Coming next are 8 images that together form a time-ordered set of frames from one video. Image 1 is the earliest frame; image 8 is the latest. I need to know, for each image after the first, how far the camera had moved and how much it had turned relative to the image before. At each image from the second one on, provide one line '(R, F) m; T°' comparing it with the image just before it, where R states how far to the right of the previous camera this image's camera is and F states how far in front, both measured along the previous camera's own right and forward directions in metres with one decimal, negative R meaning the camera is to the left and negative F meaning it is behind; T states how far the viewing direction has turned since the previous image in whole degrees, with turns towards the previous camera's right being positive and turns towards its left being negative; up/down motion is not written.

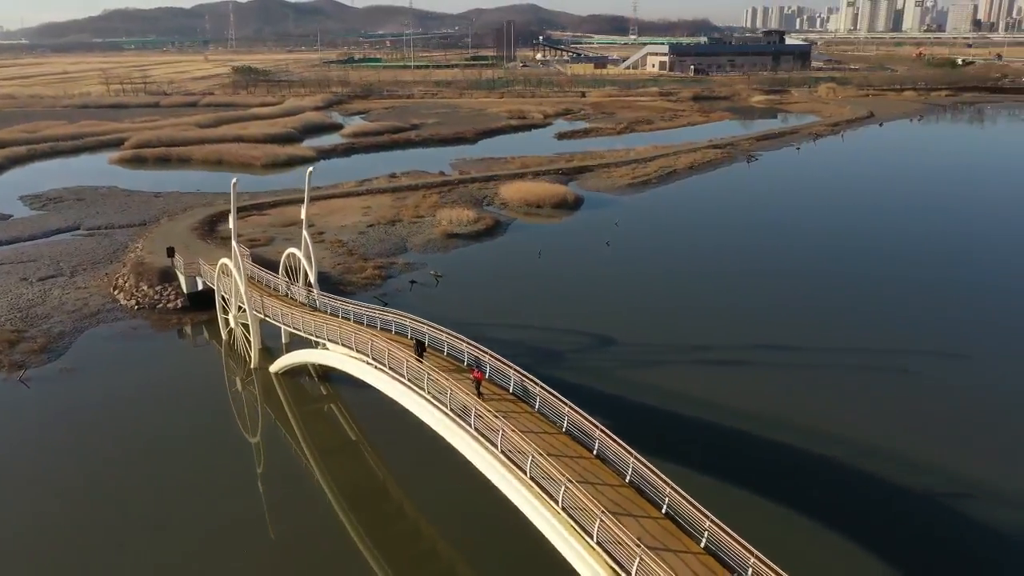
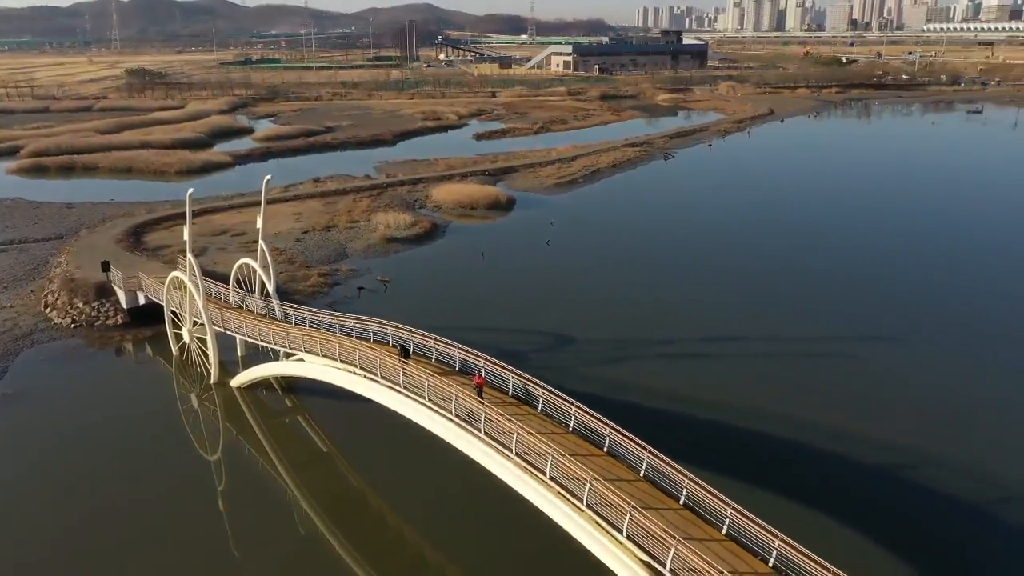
(-1.2, -0.1) m; +7°
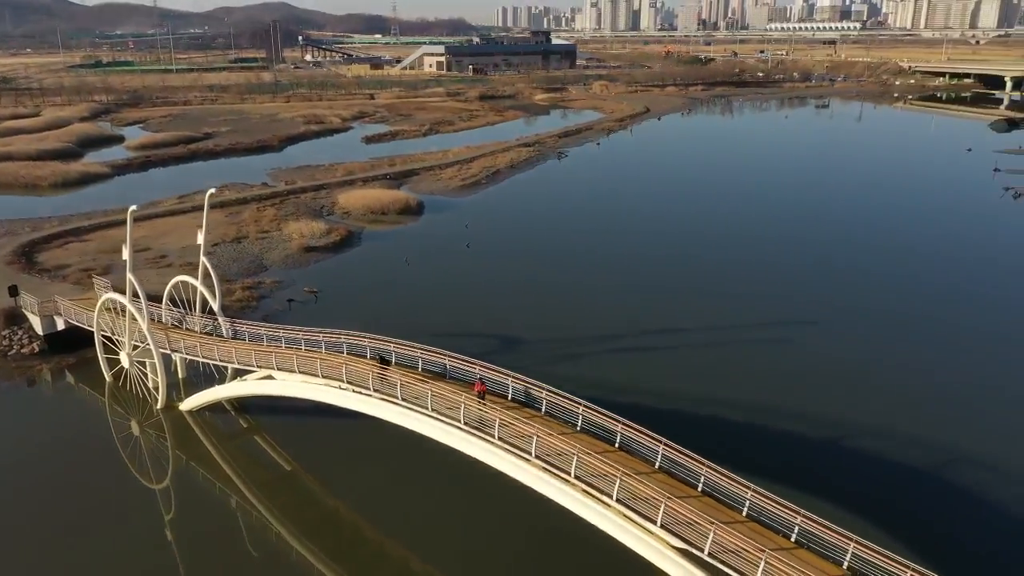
(-1.6, -0.1) m; +9°
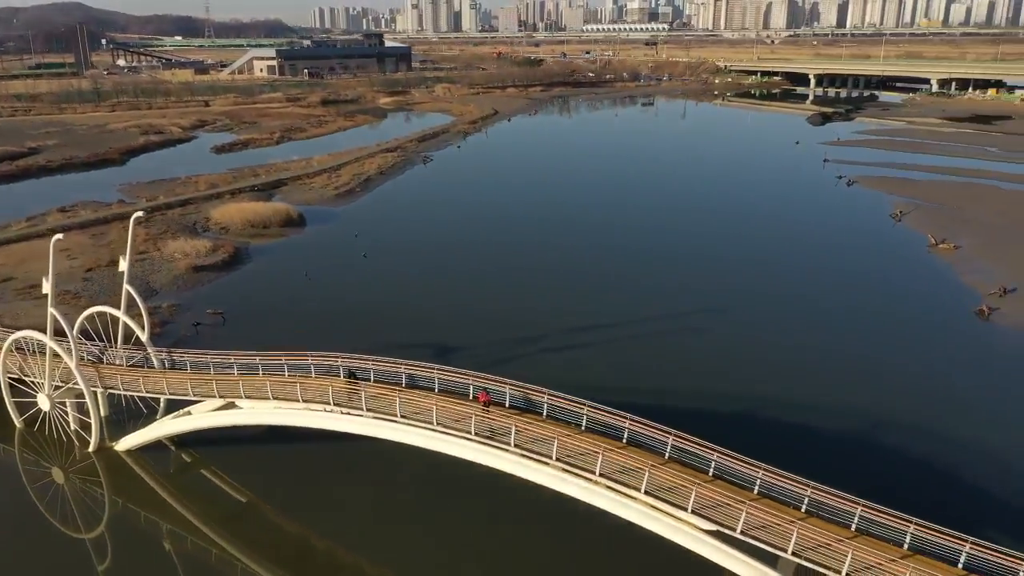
(-2.1, 0.0) m; +12°
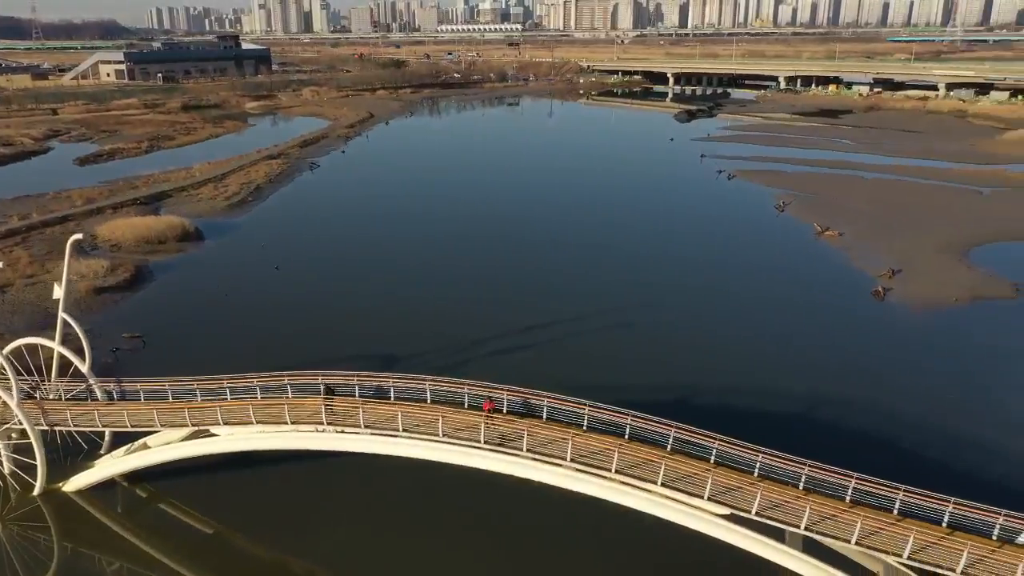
(-1.7, 0.0) m; +10°
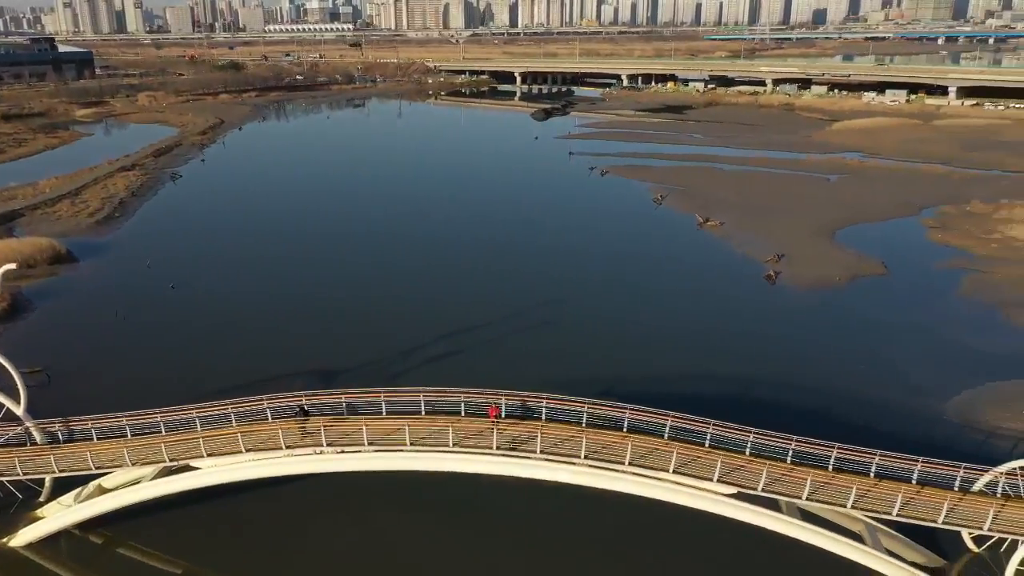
(-2.0, 0.0) m; +11°
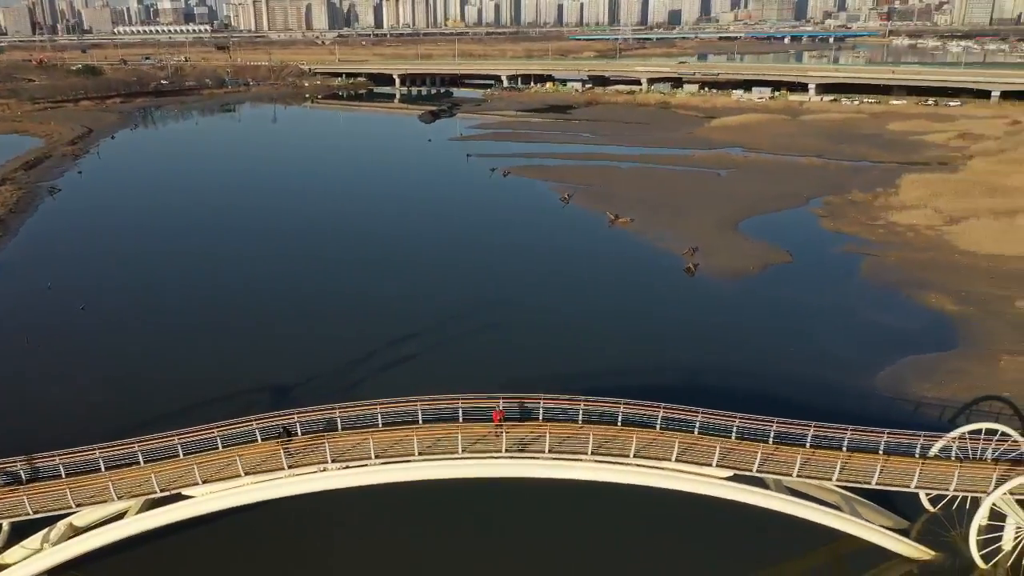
(-1.6, -0.1) m; +9°
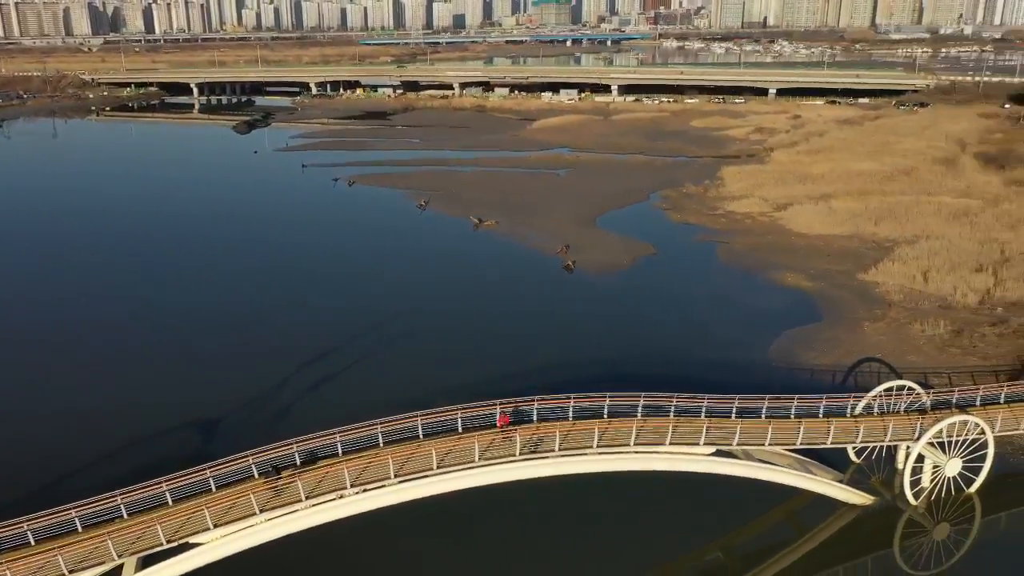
(-2.6, 0.0) m; +14°
